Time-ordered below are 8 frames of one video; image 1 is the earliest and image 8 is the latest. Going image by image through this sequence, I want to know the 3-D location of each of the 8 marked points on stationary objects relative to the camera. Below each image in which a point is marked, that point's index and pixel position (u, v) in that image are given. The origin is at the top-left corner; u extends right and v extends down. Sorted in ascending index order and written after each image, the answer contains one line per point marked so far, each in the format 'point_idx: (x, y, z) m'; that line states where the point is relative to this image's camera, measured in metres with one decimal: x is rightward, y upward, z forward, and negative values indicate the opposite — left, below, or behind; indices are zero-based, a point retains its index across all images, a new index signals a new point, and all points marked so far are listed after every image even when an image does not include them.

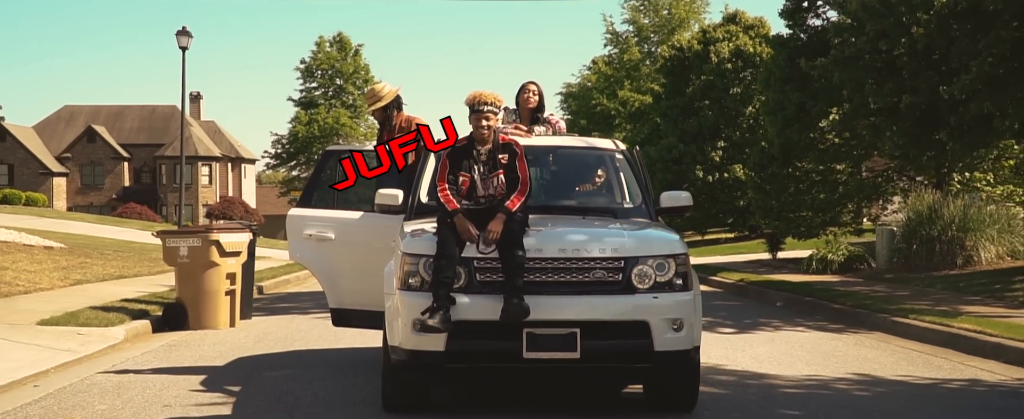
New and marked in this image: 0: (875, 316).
0: (+4.6, -1.4, +13.4) m
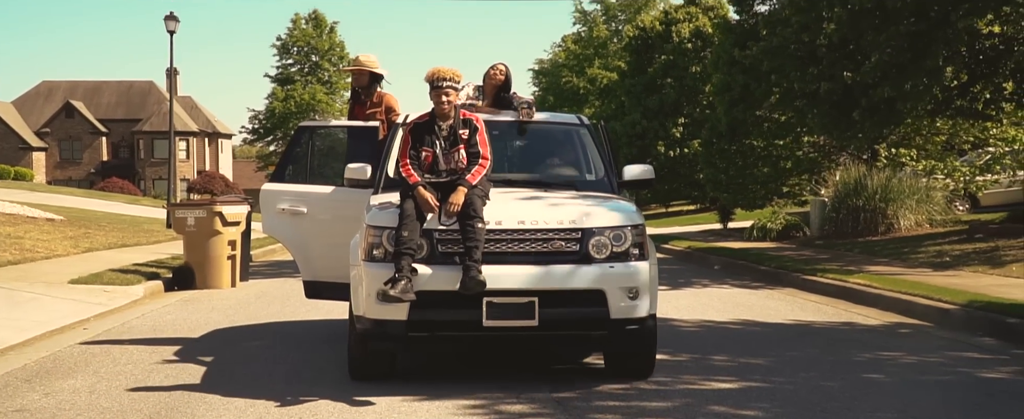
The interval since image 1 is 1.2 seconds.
0: (+4.1, -1.0, +15.5) m
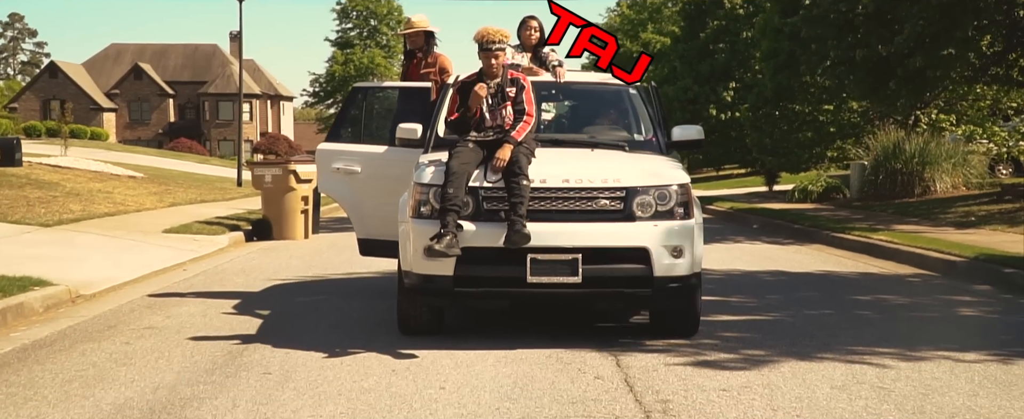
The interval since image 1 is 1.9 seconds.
0: (+4.9, -0.4, +16.5) m
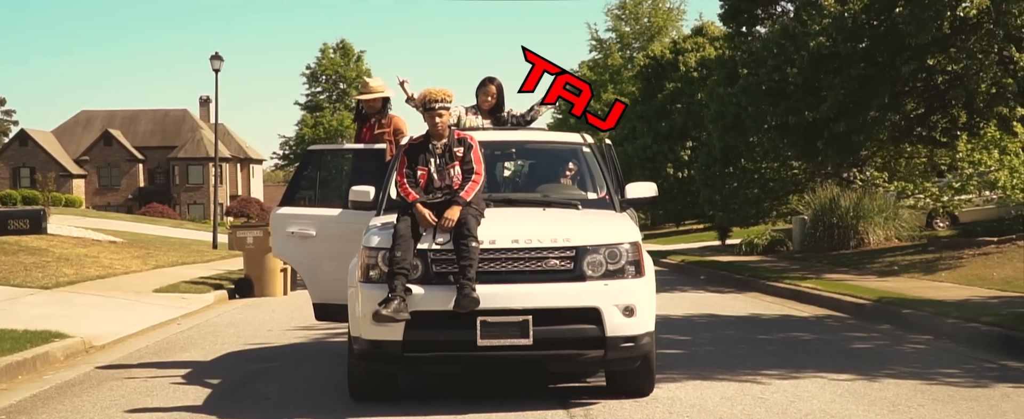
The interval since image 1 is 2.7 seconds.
0: (+4.2, -1.3, +18.1) m
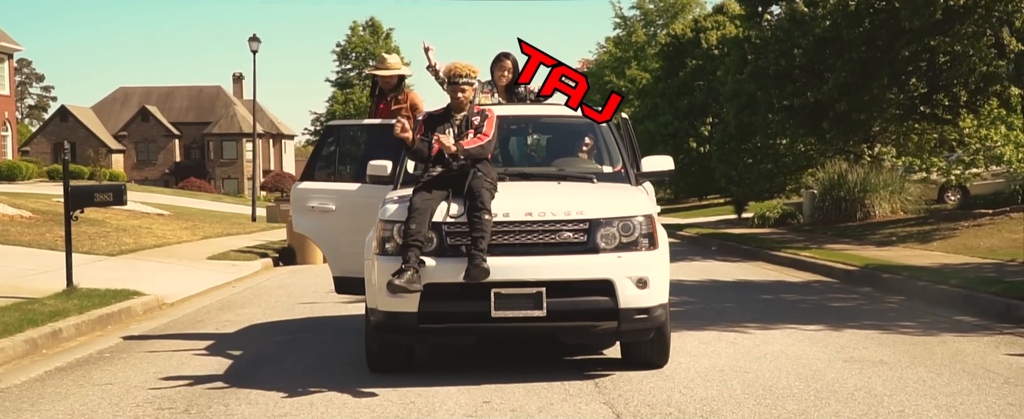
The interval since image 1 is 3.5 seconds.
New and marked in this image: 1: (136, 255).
0: (+4.6, -0.8, +19.4) m
1: (-6.3, -0.8, +17.4) m
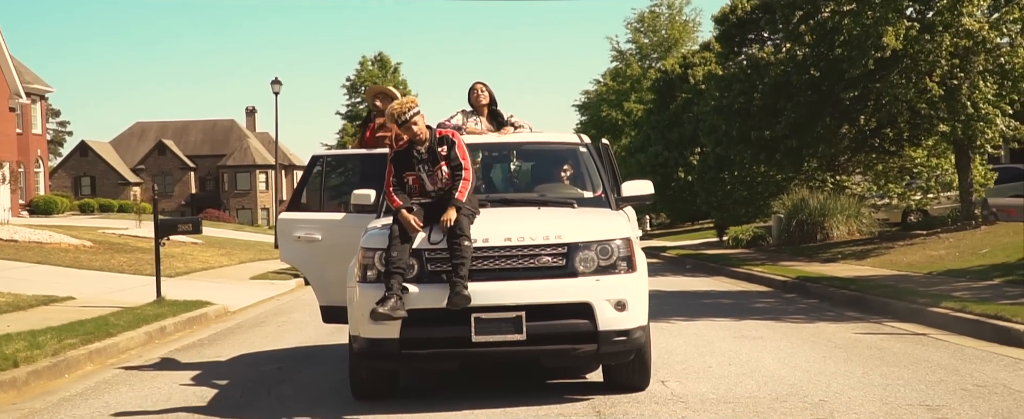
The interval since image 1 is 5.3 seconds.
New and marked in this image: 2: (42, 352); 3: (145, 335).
0: (+4.6, -1.3, +22.5) m
1: (-6.4, -1.3, +20.6) m
2: (-4.3, -1.3, +9.5) m
3: (-4.1, -1.4, +11.6) m
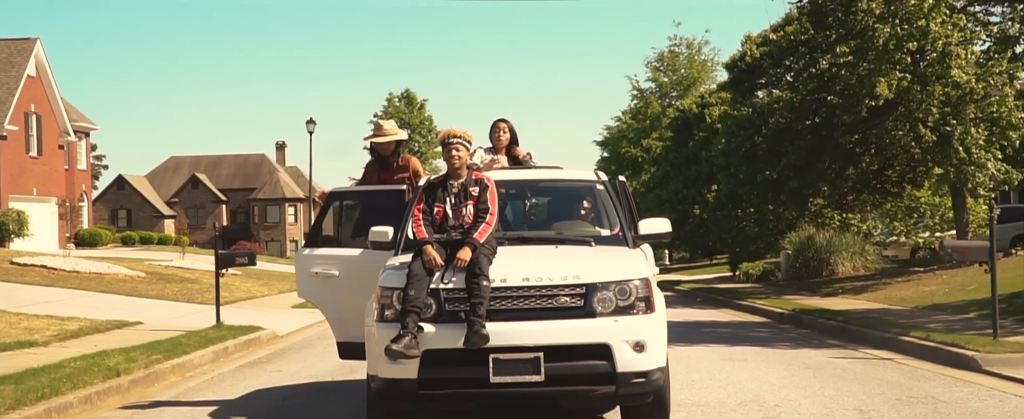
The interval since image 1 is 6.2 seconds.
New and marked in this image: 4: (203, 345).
0: (+5.1, -2.1, +24.1) m
1: (-5.9, -2.1, +22.4) m
2: (-4.1, -1.7, +11.3) m
3: (-3.9, -1.9, +13.4) m
4: (-4.1, -1.8, +13.8) m
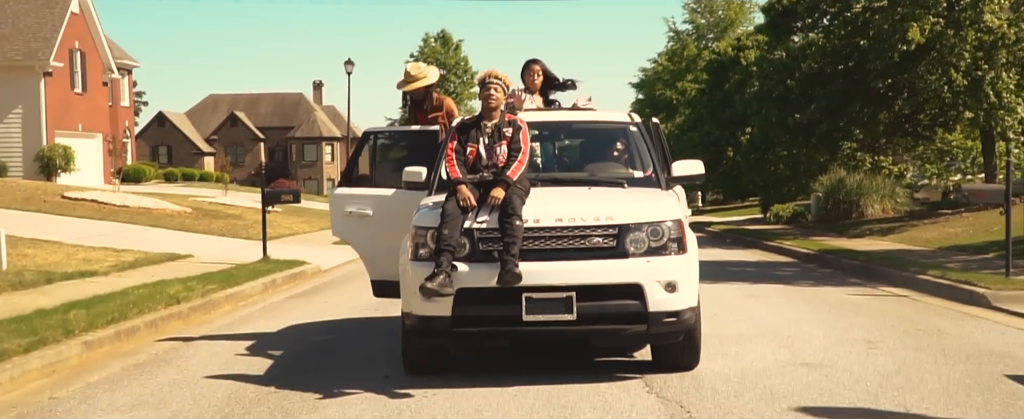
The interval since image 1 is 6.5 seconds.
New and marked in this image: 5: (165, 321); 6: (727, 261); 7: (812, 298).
0: (+5.9, -0.8, +24.7) m
1: (-5.2, -0.7, +23.3) m
2: (-3.7, -1.0, +12.1) m
3: (-3.4, -1.0, +14.2) m
4: (-3.6, -1.0, +14.6) m
5: (-3.6, -1.1, +10.6) m
6: (+4.0, -1.0, +19.4) m
7: (+3.7, -1.1, +12.8) m
